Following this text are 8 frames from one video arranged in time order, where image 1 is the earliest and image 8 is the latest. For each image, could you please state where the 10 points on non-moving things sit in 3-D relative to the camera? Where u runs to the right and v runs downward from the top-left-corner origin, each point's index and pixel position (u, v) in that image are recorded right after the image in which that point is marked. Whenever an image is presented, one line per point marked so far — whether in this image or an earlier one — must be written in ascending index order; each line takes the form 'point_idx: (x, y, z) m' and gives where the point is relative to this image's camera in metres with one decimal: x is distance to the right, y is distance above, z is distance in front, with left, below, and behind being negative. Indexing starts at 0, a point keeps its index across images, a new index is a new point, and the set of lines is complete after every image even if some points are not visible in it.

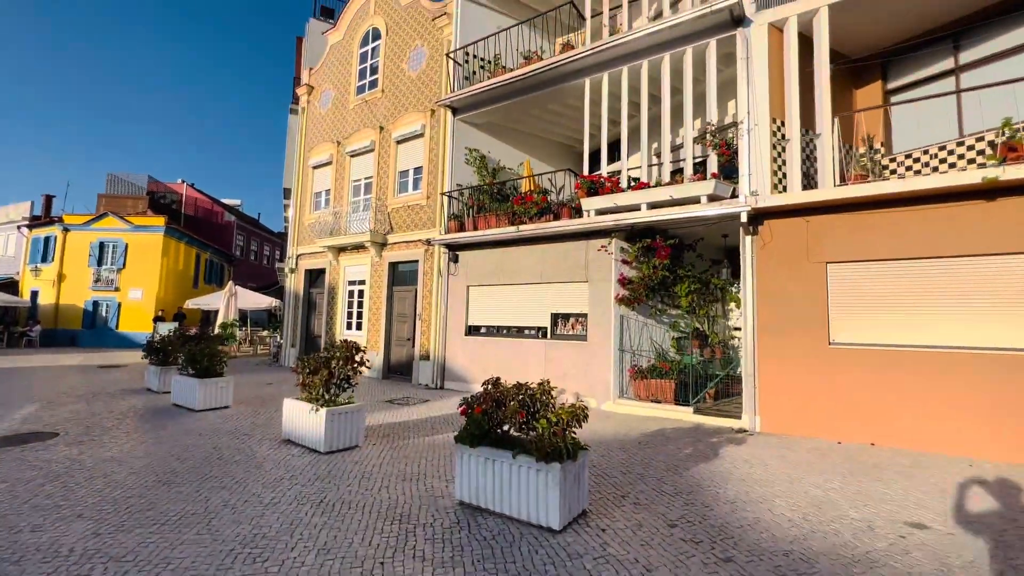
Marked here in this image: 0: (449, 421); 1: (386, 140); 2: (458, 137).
0: (-1.1, -2.3, +7.7) m
1: (-3.8, +4.5, +13.6) m
2: (-1.4, +4.0, +12.0) m
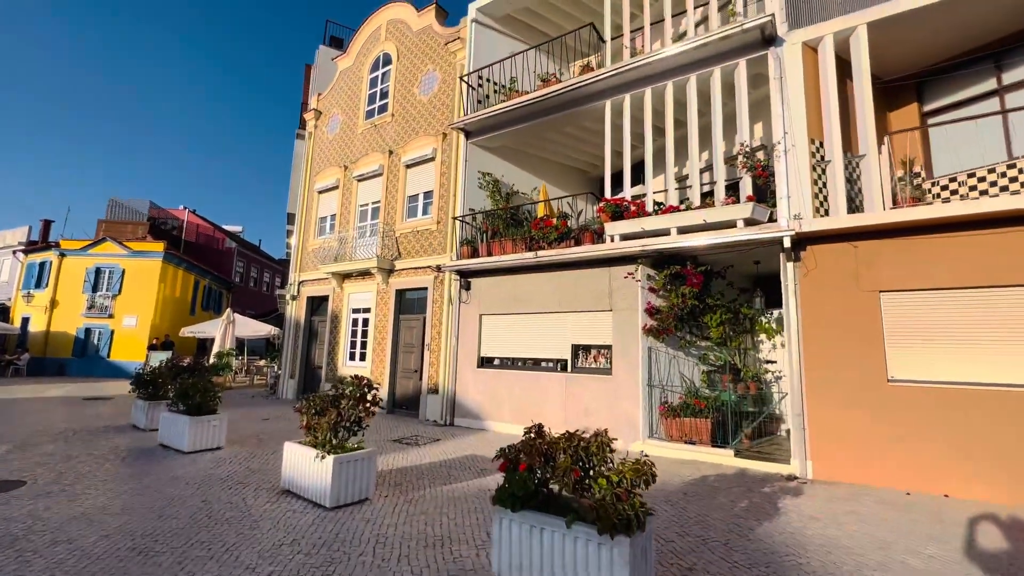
0: (-0.7, -2.7, +6.9) m
1: (-3.4, +3.6, +13.2) m
2: (-1.0, +3.3, +11.6) m
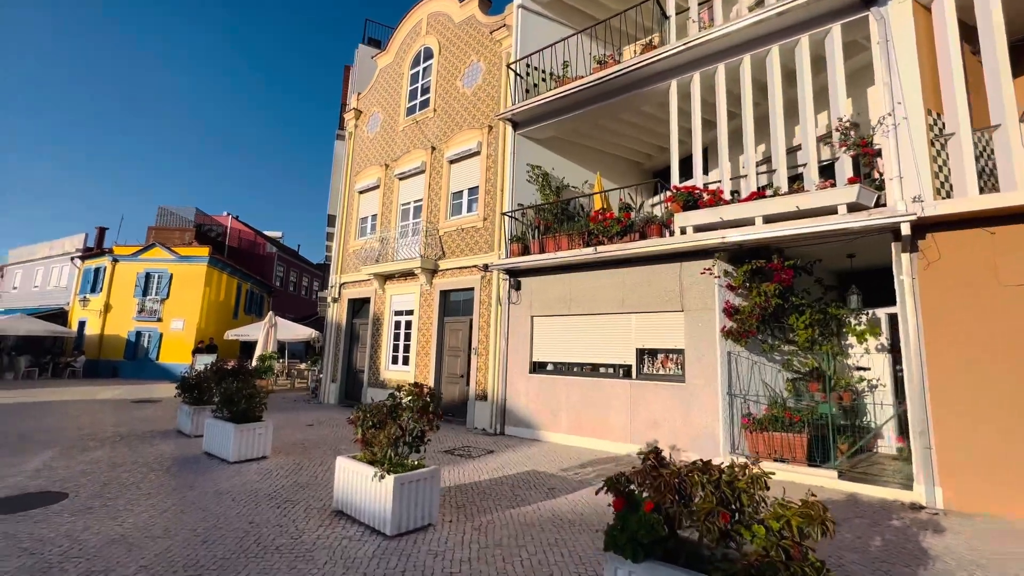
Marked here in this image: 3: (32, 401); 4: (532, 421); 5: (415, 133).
0: (+0.3, -2.7, +6.2) m
1: (-2.1, +3.6, +12.7) m
2: (+0.2, +3.3, +10.9) m
3: (-14.3, -3.4, +13.4) m
4: (+0.4, -2.8, +9.5) m
5: (-2.9, +4.7, +13.5) m
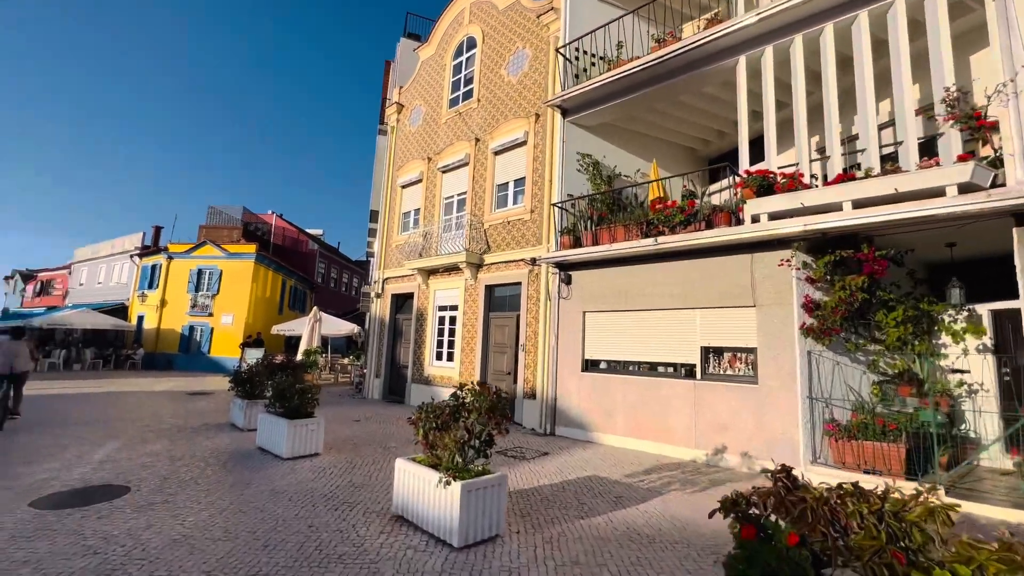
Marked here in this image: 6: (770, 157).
0: (+1.1, -2.6, +5.7) m
1: (-0.8, +3.8, +12.4) m
2: (+1.3, +3.4, +10.5) m
3: (-13.0, -3.2, +14.1) m
4: (+1.5, -2.7, +9.0) m
5: (-1.6, +4.8, +13.3) m
6: (+4.3, +2.2, +7.5) m
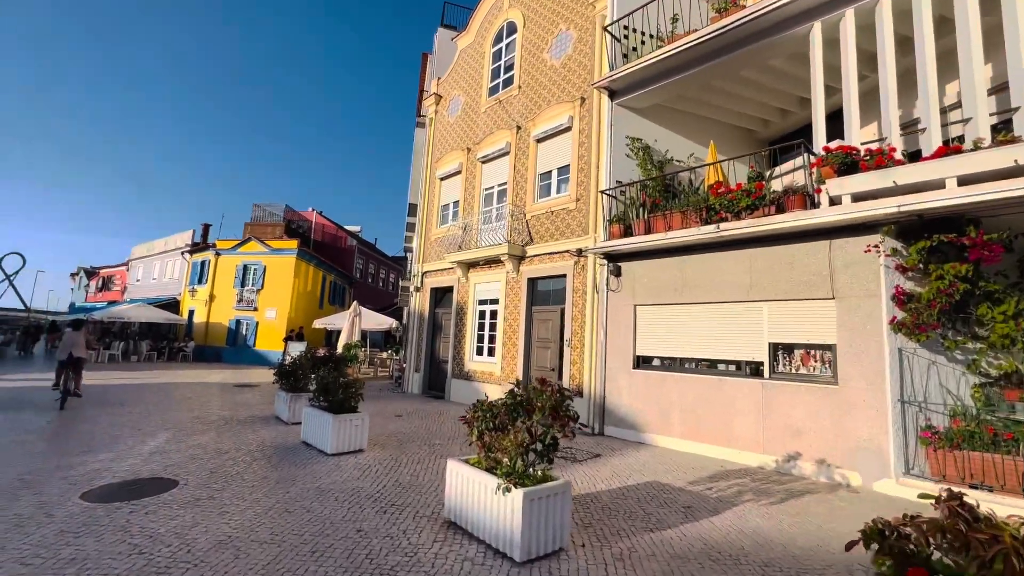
0: (+1.7, -2.5, +5.2) m
1: (+0.3, +3.9, +12.0) m
2: (+2.3, +3.6, +9.9) m
3: (-11.7, -3.1, +14.5) m
4: (+2.4, -2.5, +8.5) m
5: (-0.4, +5.0, +12.9) m
6: (+5.1, +2.3, +6.7) m
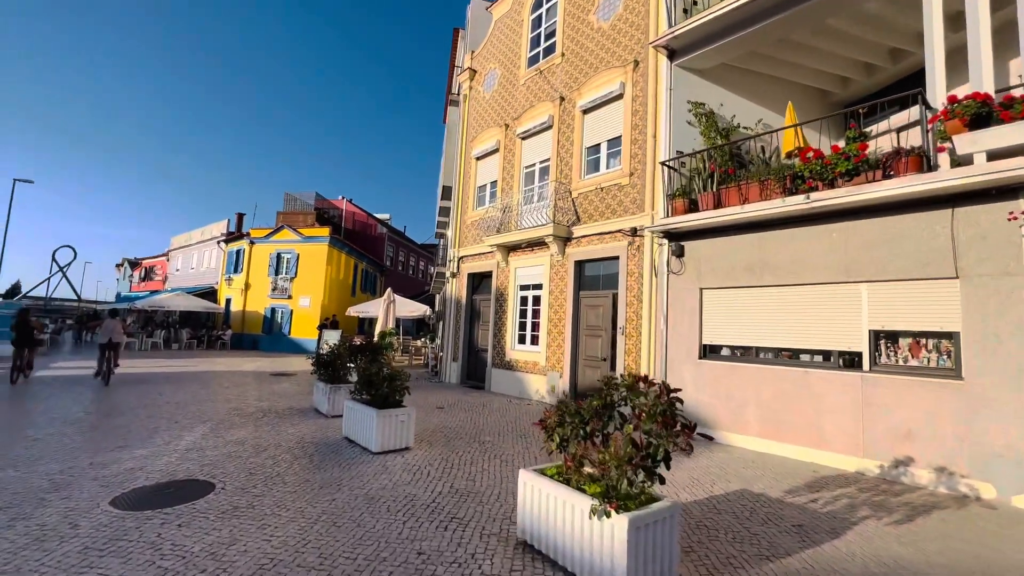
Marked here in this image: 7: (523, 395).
0: (+2.5, -2.2, +4.5) m
1: (+1.4, +4.3, +11.1) m
2: (+3.3, +3.9, +8.9) m
3: (-10.4, -2.7, +14.5) m
4: (+3.3, -2.2, +7.6) m
5: (+0.7, +5.4, +12.0) m
6: (+5.8, +2.6, +5.6) m
7: (+0.3, -2.7, +11.1) m
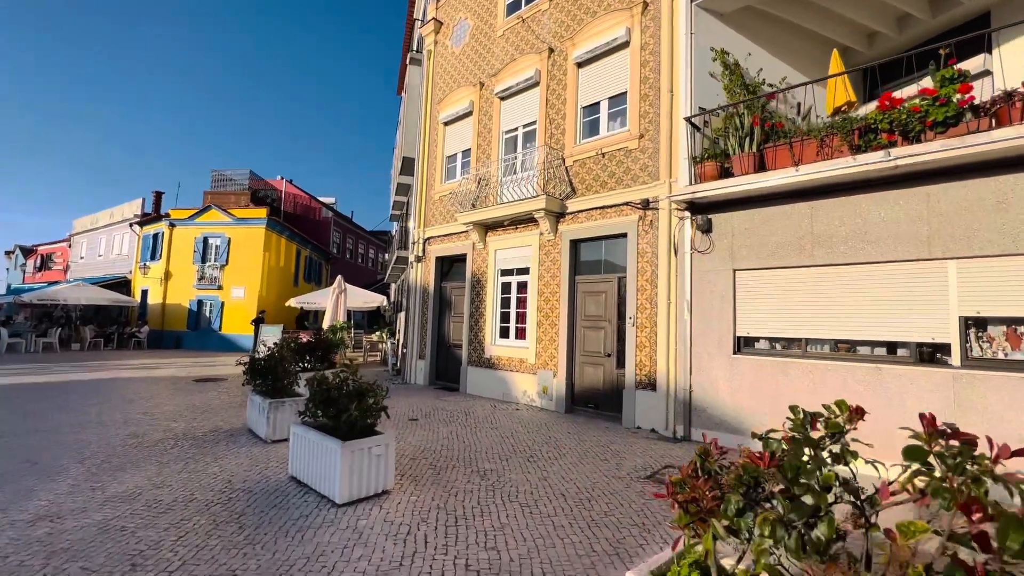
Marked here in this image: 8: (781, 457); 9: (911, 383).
0: (+2.8, -2.0, +3.1) m
1: (+1.0, +4.7, +9.4) m
2: (+3.1, +4.2, +7.5) m
3: (-11.0, -2.3, +11.7) m
4: (+3.3, -1.9, +6.4) m
5: (+0.2, +5.8, +10.2) m
6: (+6.0, +2.9, +4.5) m
7: (-0.1, -2.3, +9.5) m
8: (+1.1, -0.6, +1.6) m
9: (+4.7, -1.1, +5.2) m
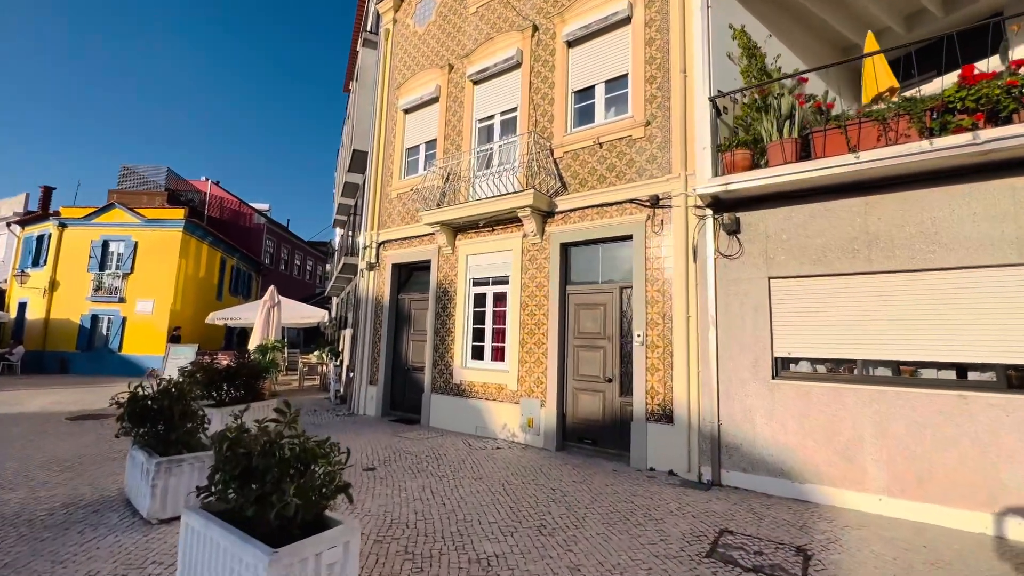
0: (+3.2, -2.0, +1.9) m
1: (+0.6, +4.4, +8.2) m
2: (+2.9, +4.1, +6.5) m
3: (-11.7, -2.5, +8.7) m
4: (+3.2, -2.1, +5.2) m
5: (-0.3, +5.5, +9.0) m
6: (+6.2, +2.8, +3.9) m
7: (-0.5, -2.5, +7.9) m
8: (+1.6, -0.5, +0.2) m
9: (+4.8, -1.2, +4.3) m
